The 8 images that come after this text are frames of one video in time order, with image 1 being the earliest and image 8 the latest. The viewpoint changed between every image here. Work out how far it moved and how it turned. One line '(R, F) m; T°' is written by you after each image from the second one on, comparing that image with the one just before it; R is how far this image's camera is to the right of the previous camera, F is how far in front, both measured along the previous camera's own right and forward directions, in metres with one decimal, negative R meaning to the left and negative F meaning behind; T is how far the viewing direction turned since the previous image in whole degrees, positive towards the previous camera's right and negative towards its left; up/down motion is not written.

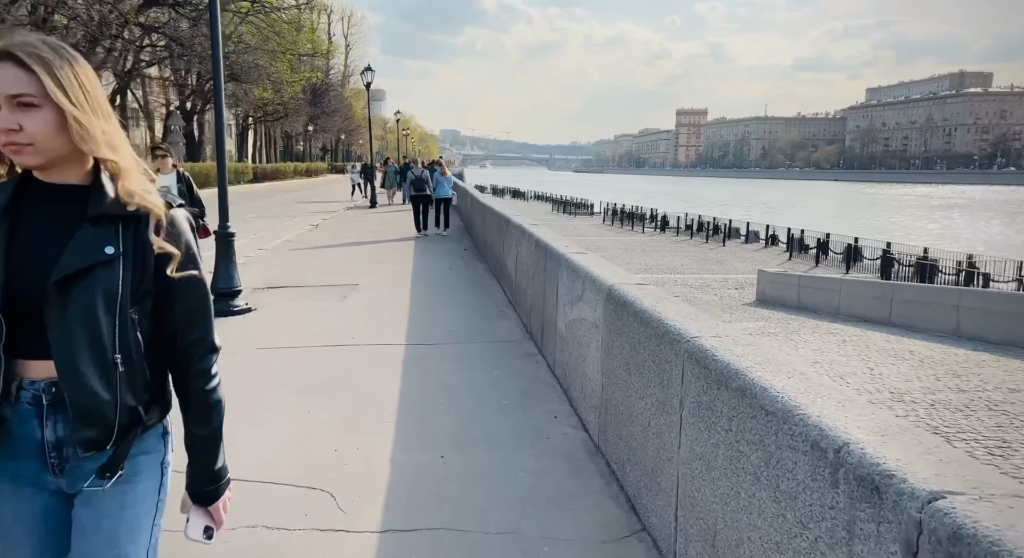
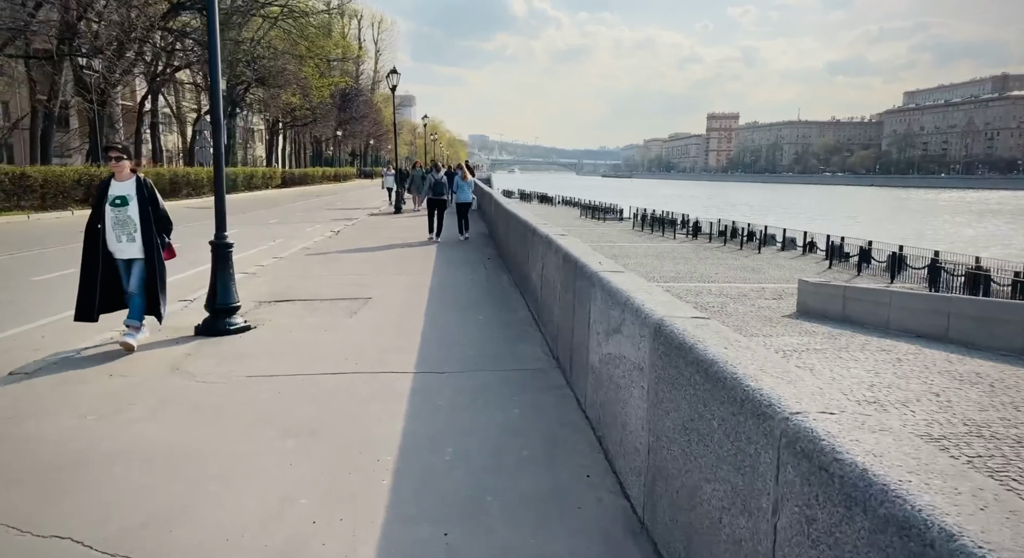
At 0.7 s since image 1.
(0.0, +0.7) m; -2°
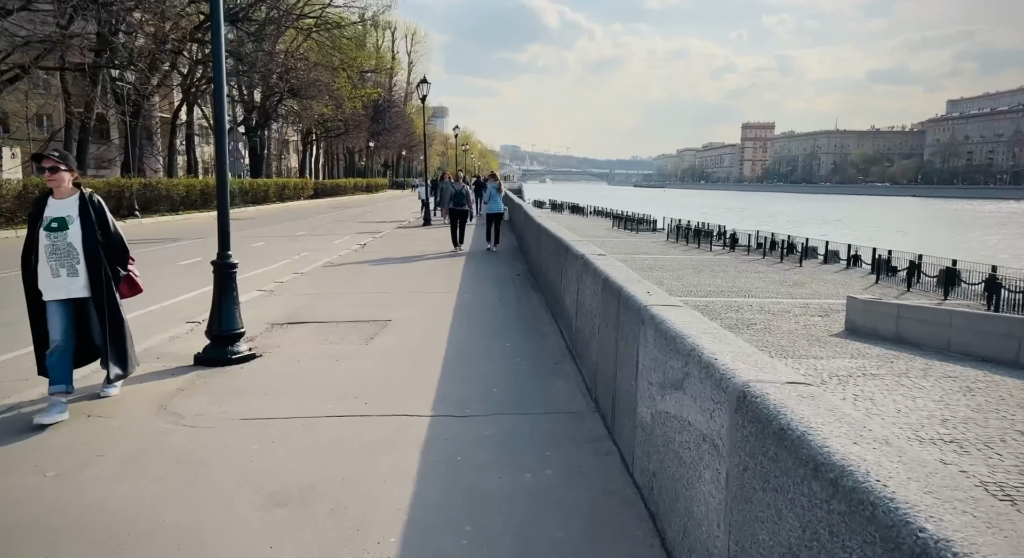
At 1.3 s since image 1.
(0.0, +0.7) m; -2°
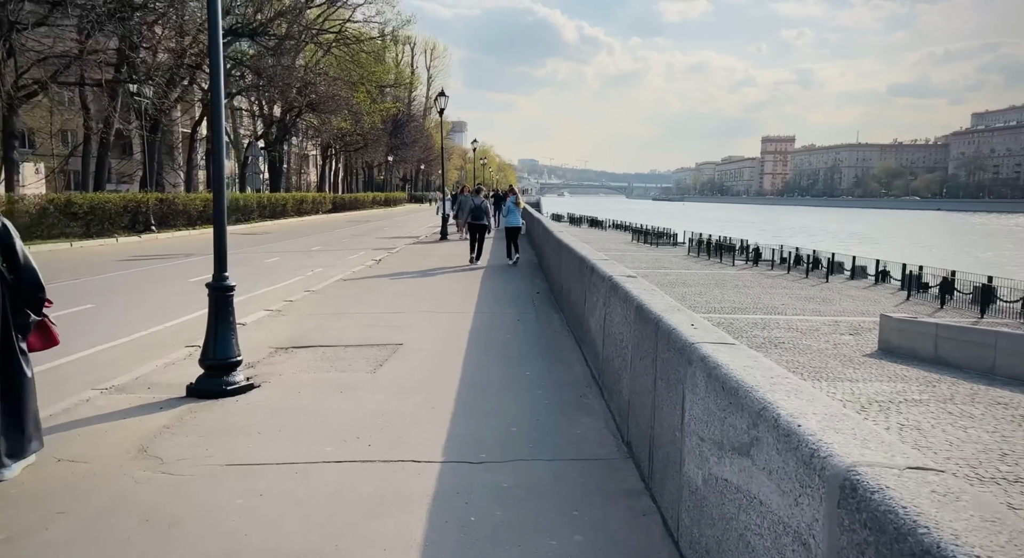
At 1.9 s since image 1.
(0.0, +0.5) m; -1°
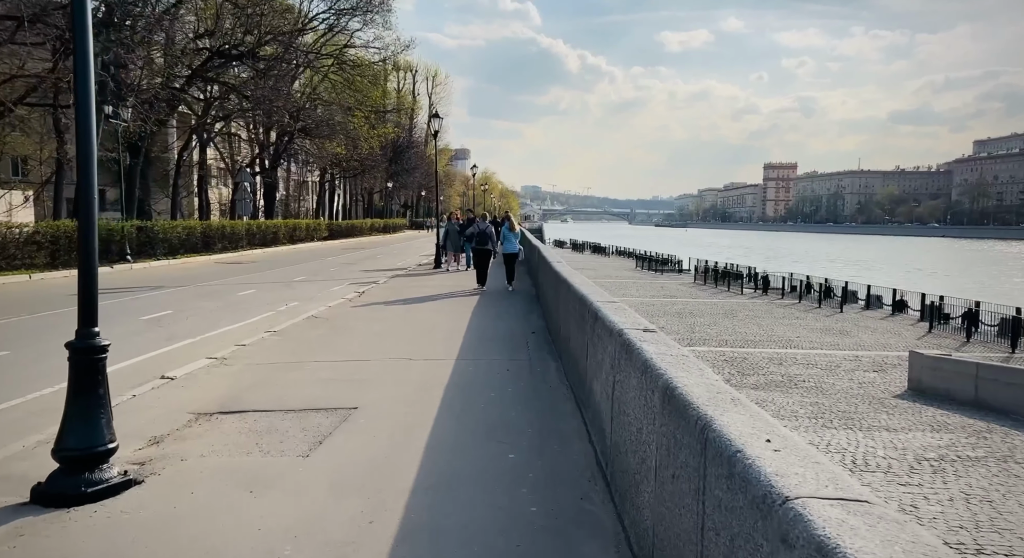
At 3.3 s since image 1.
(+0.1, +1.4) m; 0°
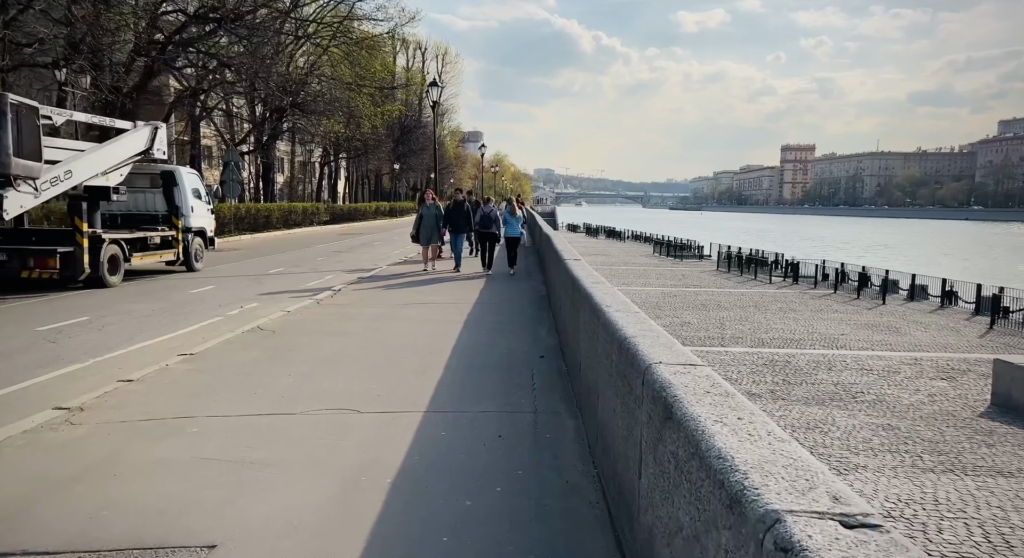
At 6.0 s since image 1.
(+0.1, +2.6) m; -1°
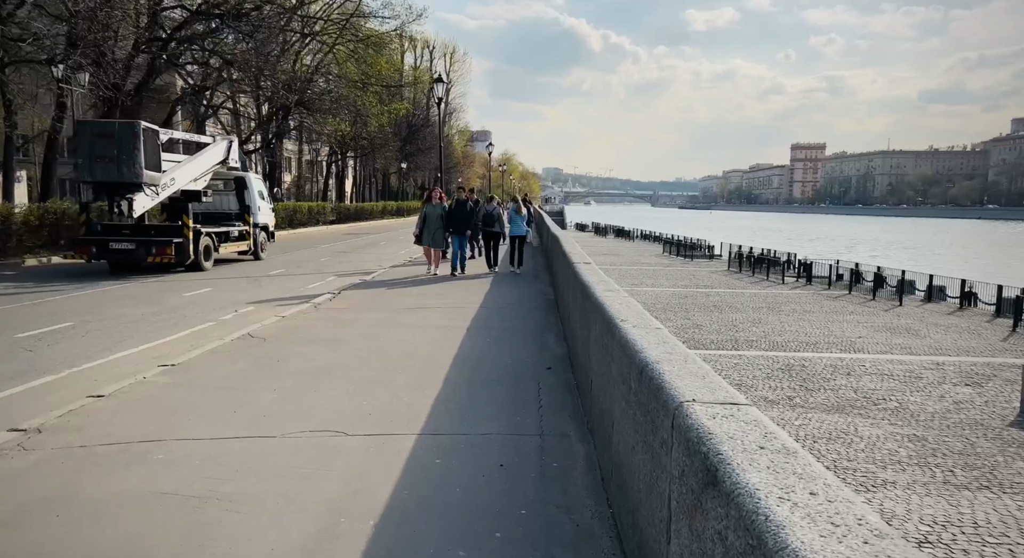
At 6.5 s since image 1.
(0.0, +0.5) m; -1°
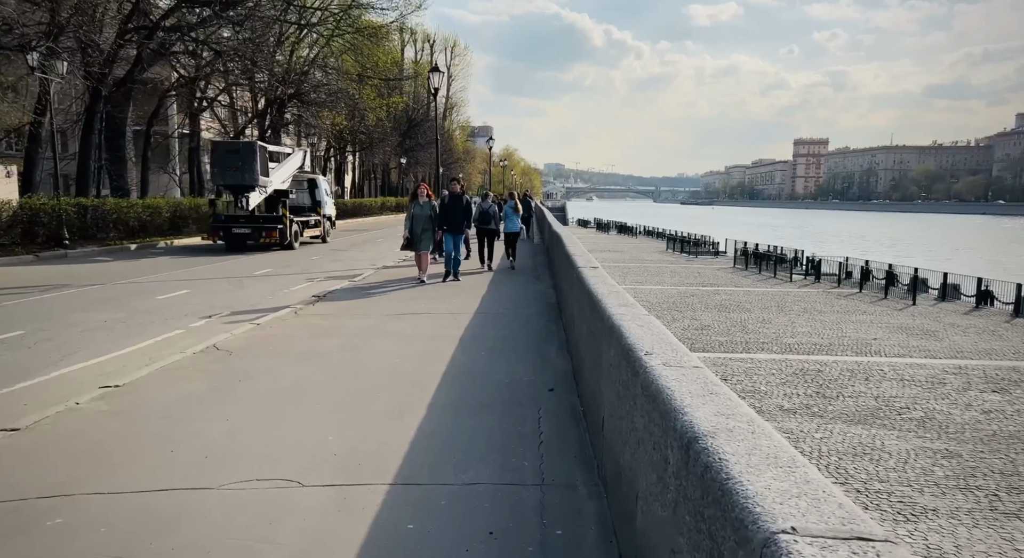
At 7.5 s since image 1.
(0.0, +0.9) m; 0°
